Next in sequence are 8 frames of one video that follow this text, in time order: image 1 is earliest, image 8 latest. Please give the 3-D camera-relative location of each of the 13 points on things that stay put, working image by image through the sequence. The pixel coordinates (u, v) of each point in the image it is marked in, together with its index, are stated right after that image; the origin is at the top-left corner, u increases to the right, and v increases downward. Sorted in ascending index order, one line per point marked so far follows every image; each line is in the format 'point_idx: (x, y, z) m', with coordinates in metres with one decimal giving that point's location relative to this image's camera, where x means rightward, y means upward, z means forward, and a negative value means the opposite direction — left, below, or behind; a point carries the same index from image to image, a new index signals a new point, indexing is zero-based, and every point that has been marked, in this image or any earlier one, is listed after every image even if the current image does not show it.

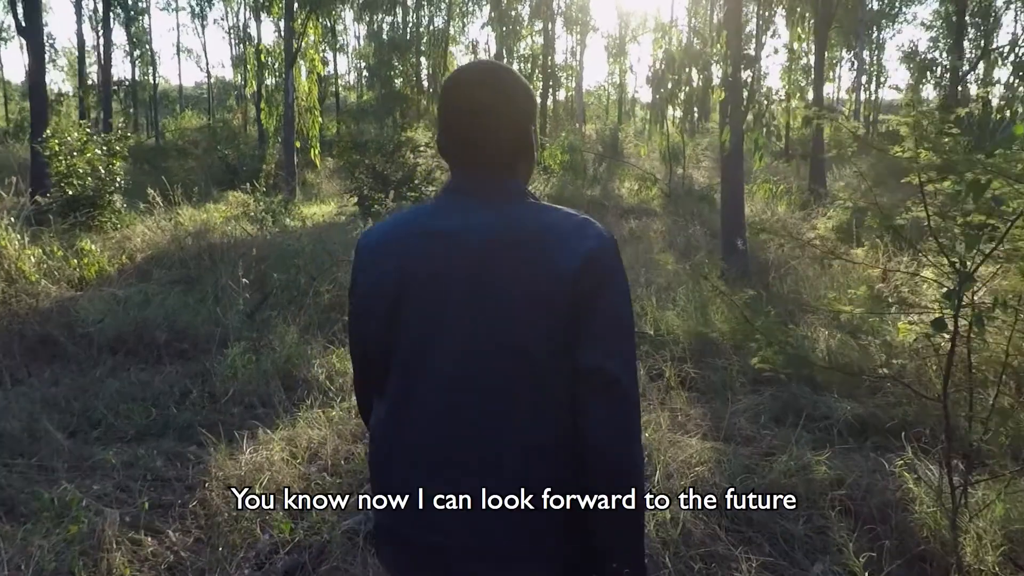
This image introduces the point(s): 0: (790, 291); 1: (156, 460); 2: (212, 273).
0: (+2.1, 0.0, +6.3) m
1: (-1.7, -0.8, +3.9) m
2: (-2.5, +0.1, +7.0) m
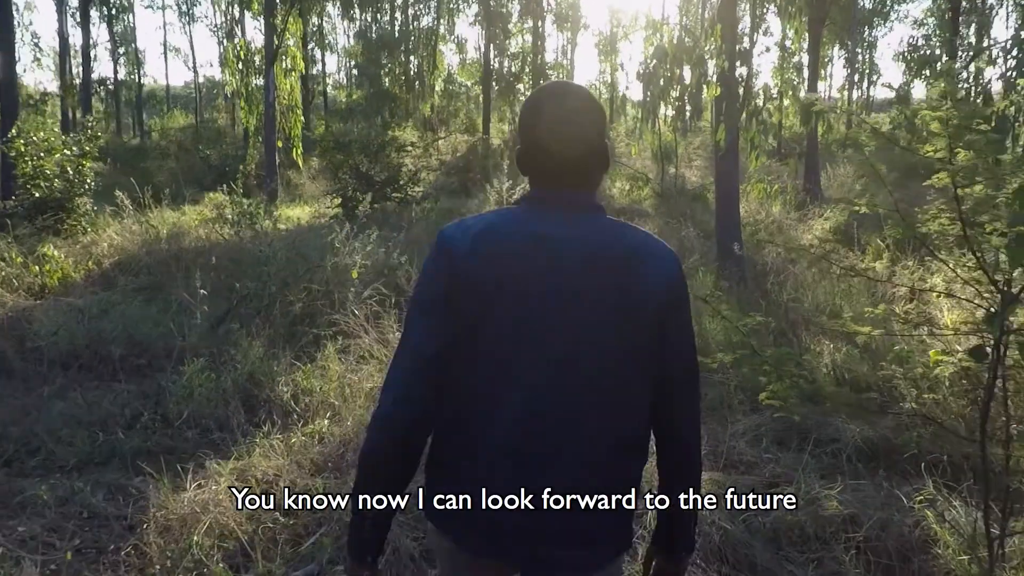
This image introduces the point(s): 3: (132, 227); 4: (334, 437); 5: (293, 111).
0: (+2.0, -0.1, +5.9) m
1: (-1.8, -0.9, +3.5) m
2: (-2.7, 0.0, +6.6) m
3: (-4.0, +0.6, +8.6) m
4: (-0.9, -0.7, +4.0) m
5: (-3.5, +2.8, +13.3) m
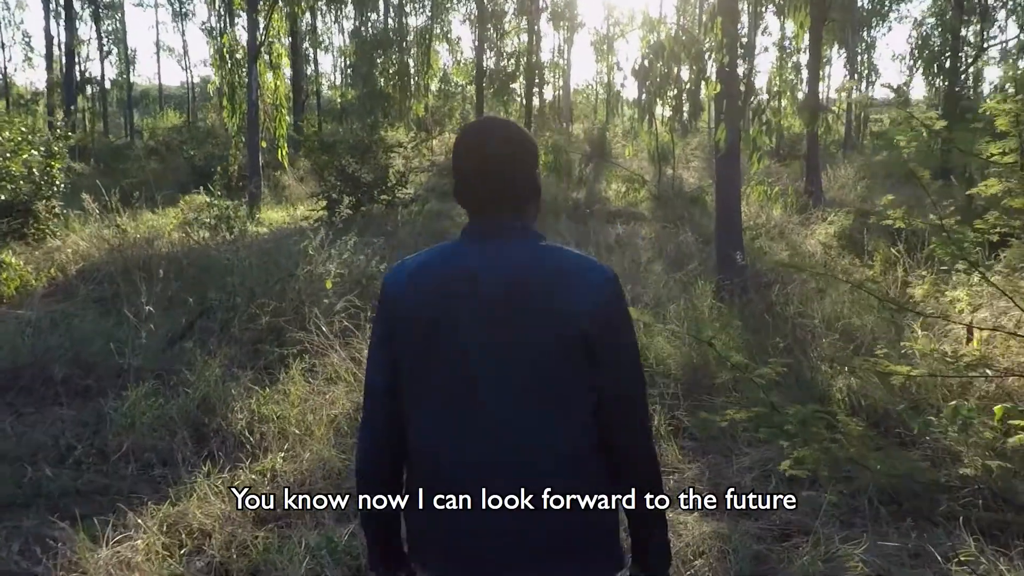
0: (+1.9, -0.2, +5.5) m
1: (-1.9, -0.9, +3.0) m
2: (-2.8, 0.0, +6.2) m
3: (-4.1, +0.6, +8.2) m
4: (-1.0, -0.8, +3.6) m
5: (-3.6, +2.8, +12.8) m
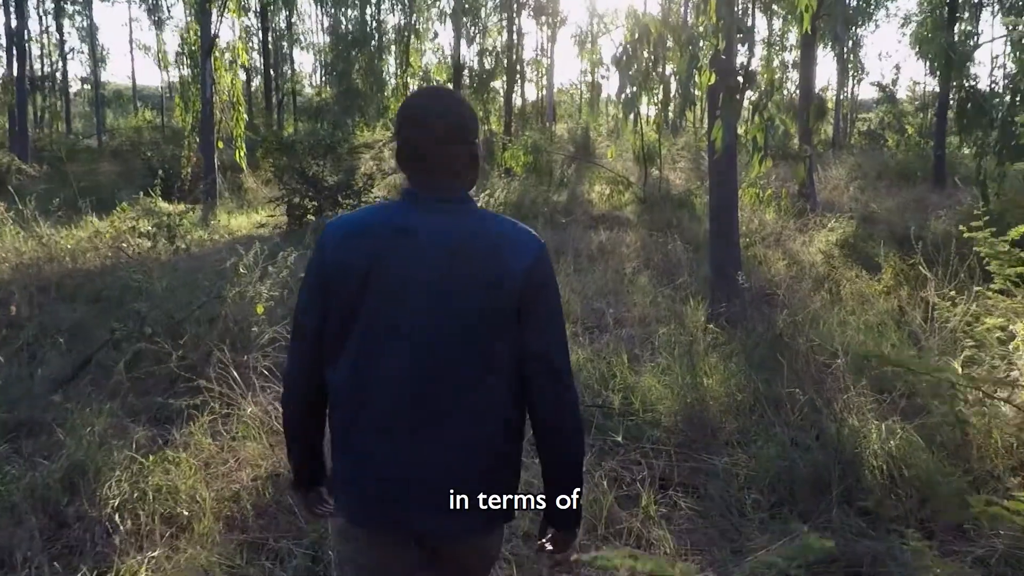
0: (+1.7, -0.3, +4.7) m
1: (-2.0, -1.1, +2.1) m
2: (-3.0, -0.2, +5.3) m
3: (-4.4, +0.4, +7.3) m
4: (-1.2, -1.0, +2.7) m
5: (-4.0, +2.6, +11.9) m
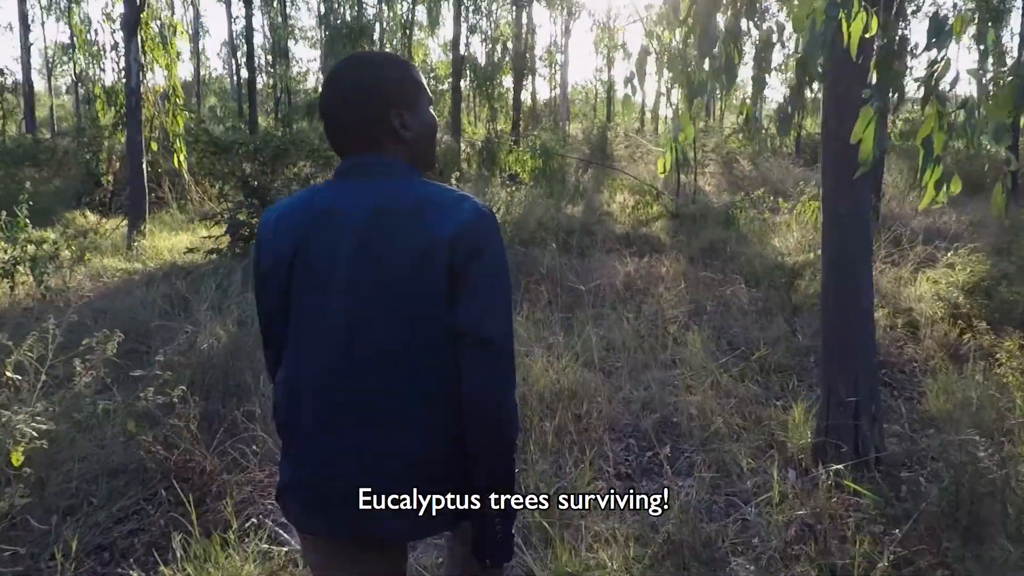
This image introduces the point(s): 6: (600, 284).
0: (+1.6, -0.8, +2.2) m
1: (-2.2, -1.5, -0.3) m
2: (-3.1, -0.6, +2.9) m
3: (-4.4, 0.0, +4.9) m
4: (-1.3, -1.4, +0.3) m
5: (-4.0, +2.2, +9.6) m
6: (+0.8, 0.0, +7.1) m
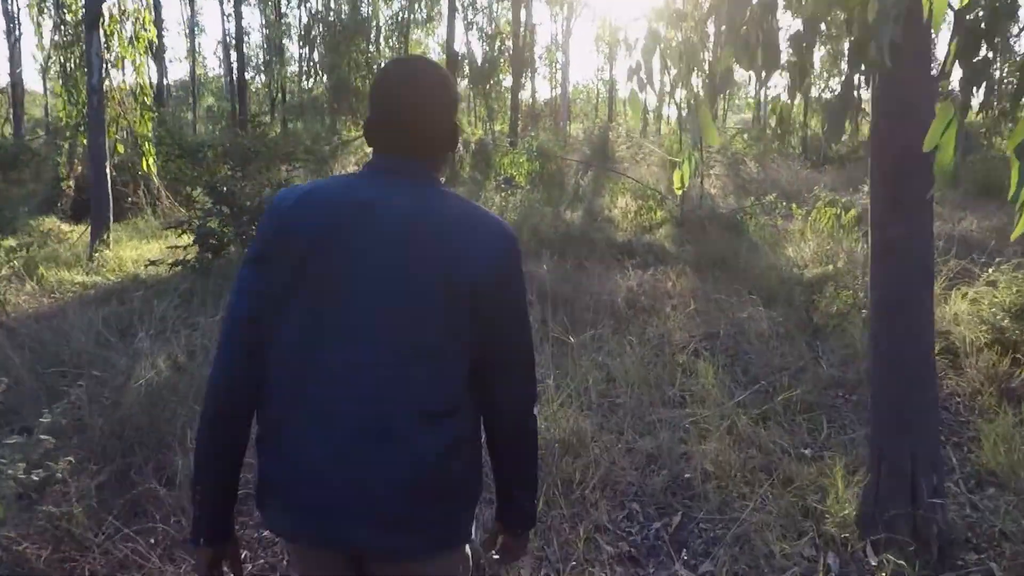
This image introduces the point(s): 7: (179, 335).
0: (+1.5, -0.9, +1.5) m
1: (-2.3, -1.7, -0.9) m
2: (-3.2, -0.8, +2.2) m
3: (-4.5, -0.2, +4.2) m
4: (-1.4, -1.5, -0.4) m
5: (-4.0, +2.0, +8.9) m
6: (+0.7, -0.1, +6.4) m
7: (-2.1, -0.3, +5.2) m
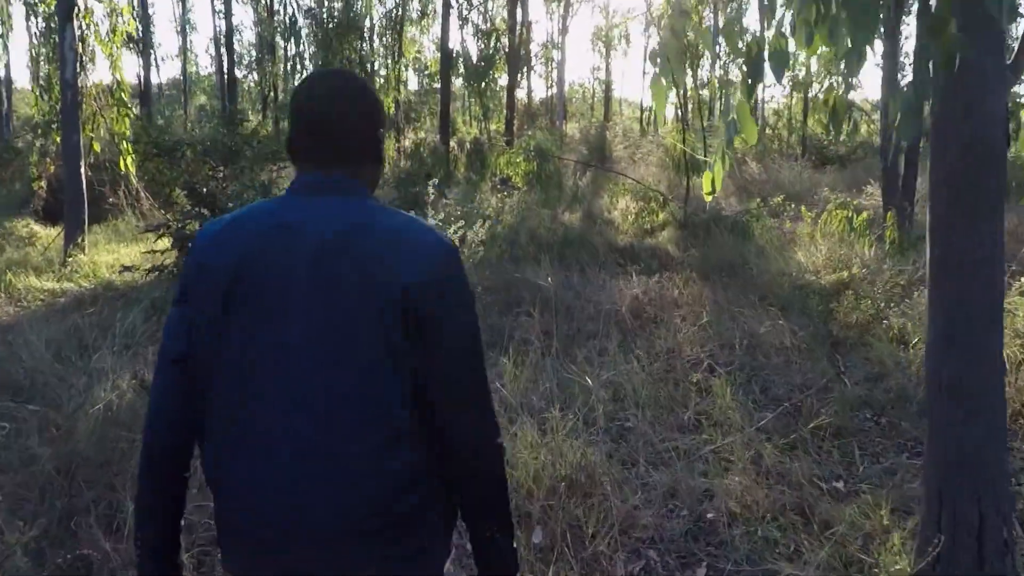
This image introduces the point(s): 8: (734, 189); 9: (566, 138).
0: (+1.5, -1.0, +1.1) m
1: (-2.2, -1.8, -1.4) m
2: (-3.2, -0.8, +1.7) m
3: (-4.5, -0.2, +3.8) m
4: (-1.3, -1.6, -0.9) m
5: (-4.1, +2.0, +8.4) m
6: (+0.7, -0.2, +6.0) m
7: (-2.1, -0.4, +4.7) m
8: (+3.4, +1.5, +12.5) m
9: (+1.0, +2.6, +14.3) m
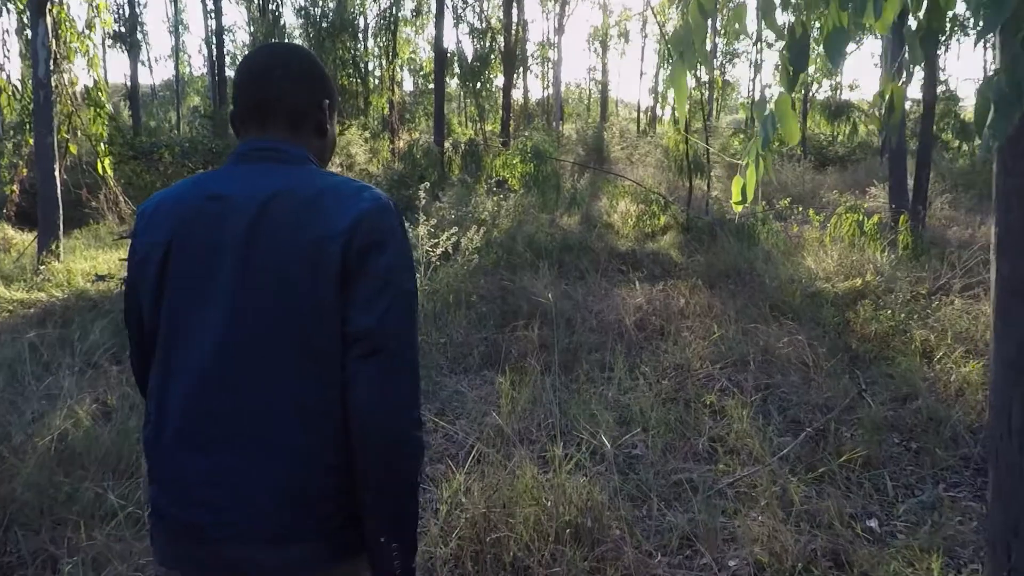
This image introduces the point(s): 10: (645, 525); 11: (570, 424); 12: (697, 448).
0: (+1.5, -1.0, +0.7) m
1: (-2.2, -1.8, -1.8) m
2: (-3.2, -0.9, +1.3) m
3: (-4.5, -0.3, +3.3) m
4: (-1.3, -1.7, -1.3) m
5: (-4.1, +1.9, +8.0) m
6: (+0.6, -0.3, +5.6) m
7: (-2.1, -0.4, +4.3) m
8: (+3.4, +1.4, +12.2) m
9: (+0.9, +2.5, +14.0) m
10: (+0.5, -0.9, +3.1) m
11: (+0.3, -0.7, +4.0) m
12: (+0.9, -0.7, +3.9) m
